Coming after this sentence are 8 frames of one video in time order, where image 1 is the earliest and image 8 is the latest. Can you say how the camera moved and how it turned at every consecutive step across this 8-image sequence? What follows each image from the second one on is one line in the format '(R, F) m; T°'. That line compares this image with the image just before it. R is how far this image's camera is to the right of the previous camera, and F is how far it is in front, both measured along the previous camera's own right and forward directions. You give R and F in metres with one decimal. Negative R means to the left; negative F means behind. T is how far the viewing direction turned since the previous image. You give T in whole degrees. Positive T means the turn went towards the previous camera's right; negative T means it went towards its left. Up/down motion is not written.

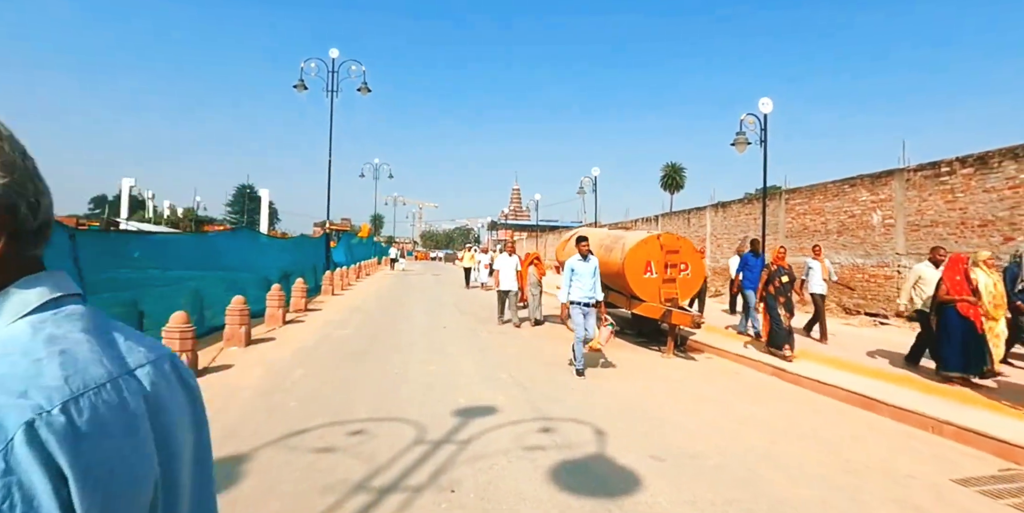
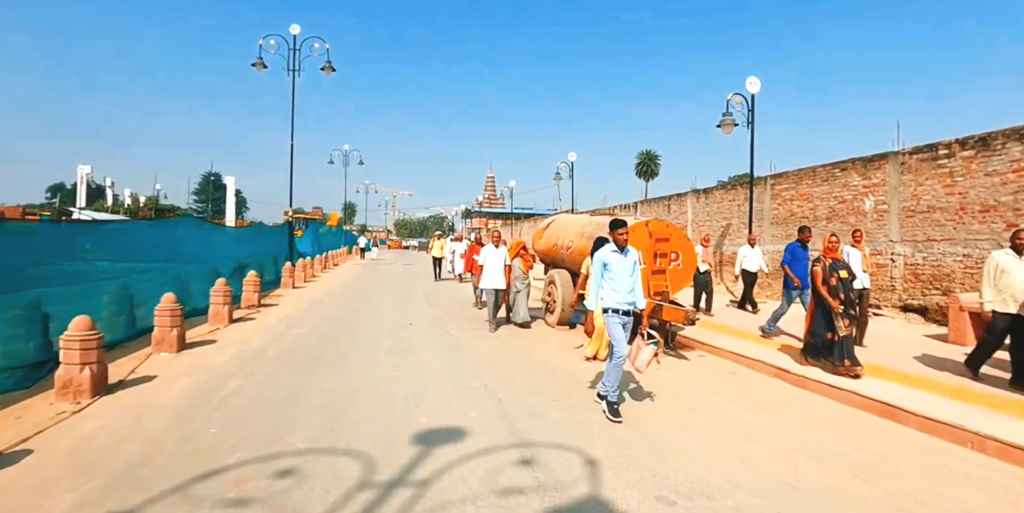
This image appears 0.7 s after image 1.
(+0.1, +0.9) m; +3°
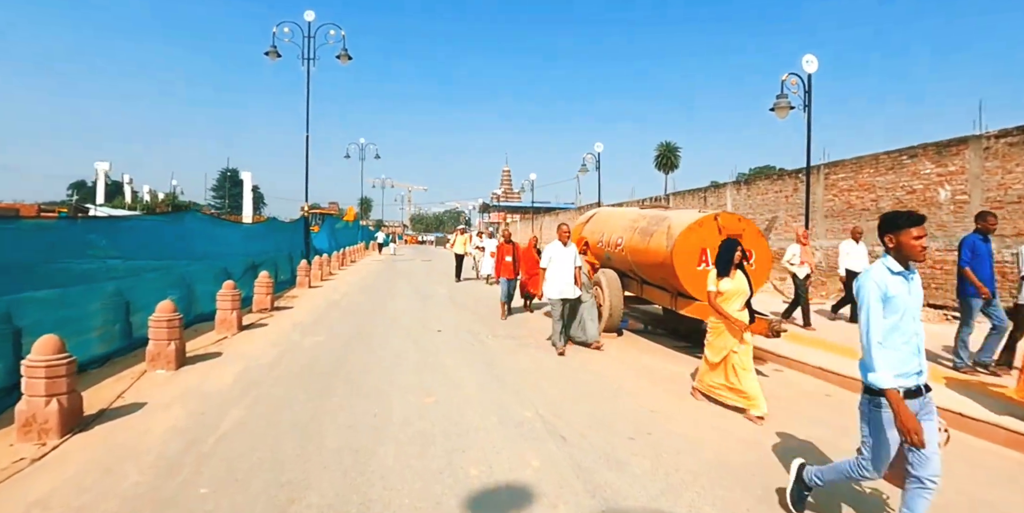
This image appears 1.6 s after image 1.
(-0.4, +1.1) m; -2°
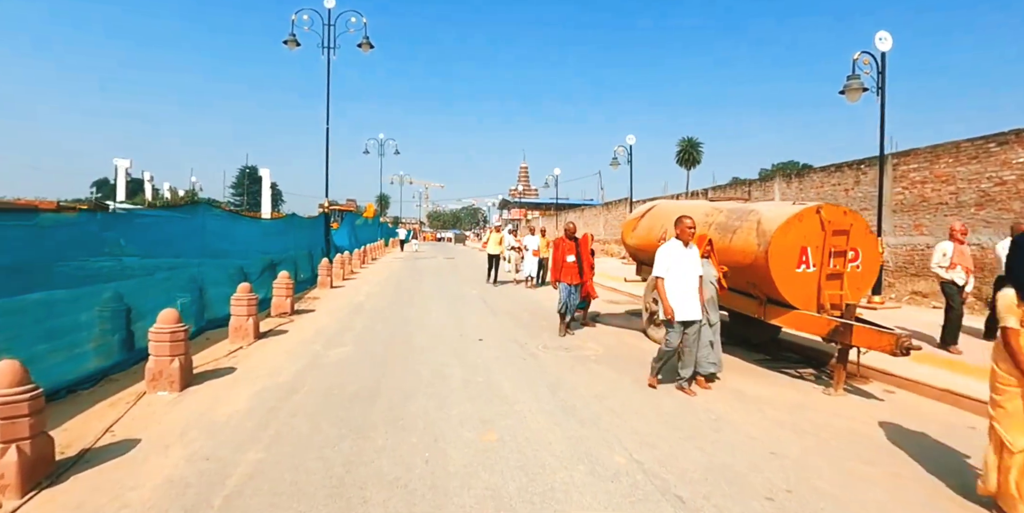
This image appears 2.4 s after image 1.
(-0.6, +1.0) m; -2°
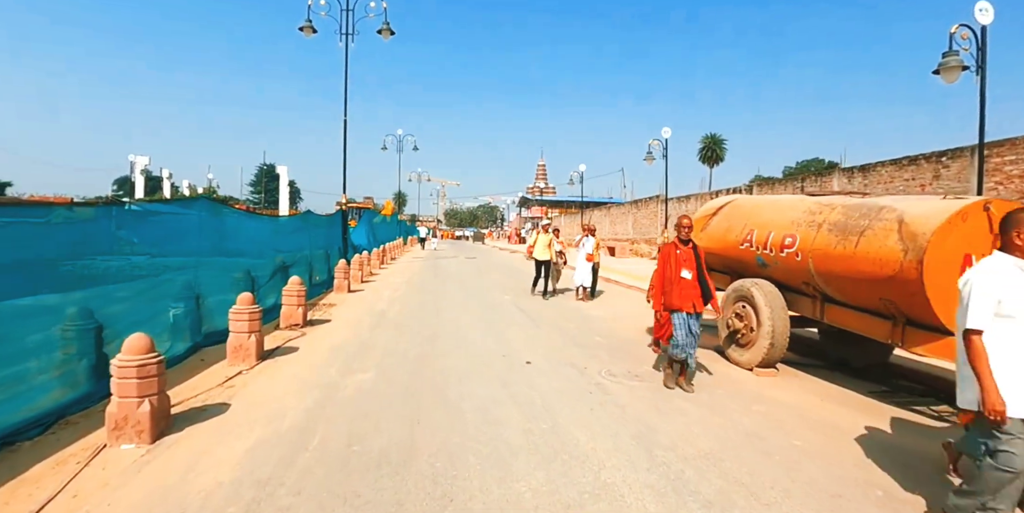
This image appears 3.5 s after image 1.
(-0.5, +1.3) m; -2°
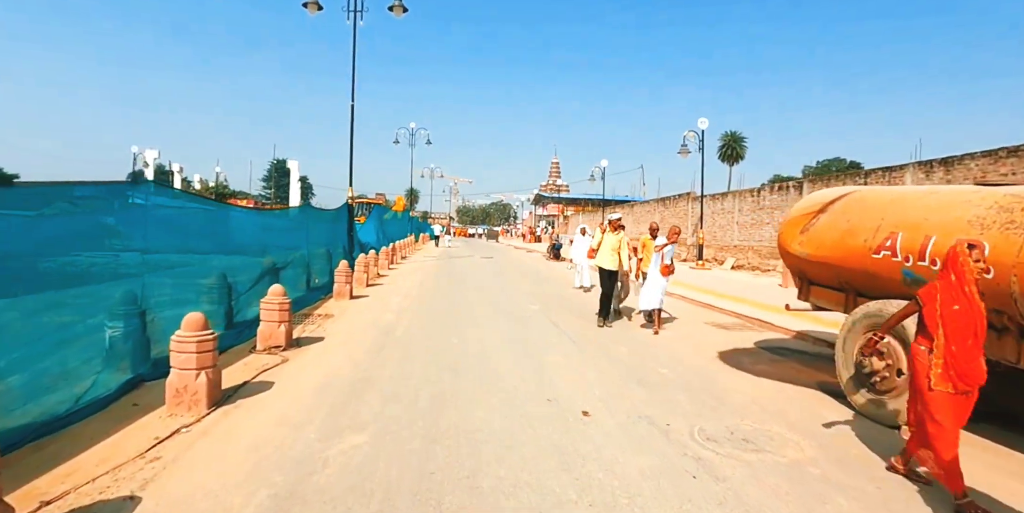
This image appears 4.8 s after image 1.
(-0.4, +1.7) m; -1°
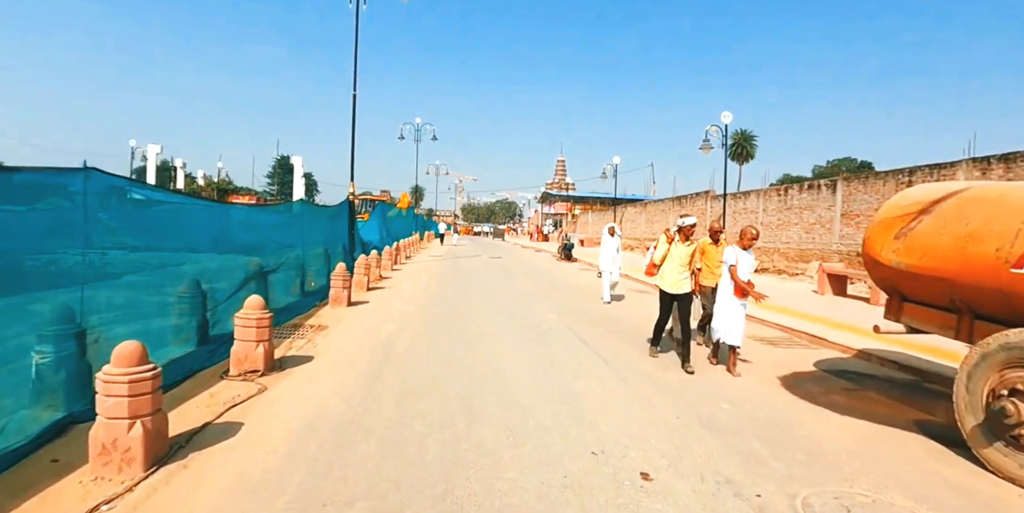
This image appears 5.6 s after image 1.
(-0.2, +1.0) m; 0°
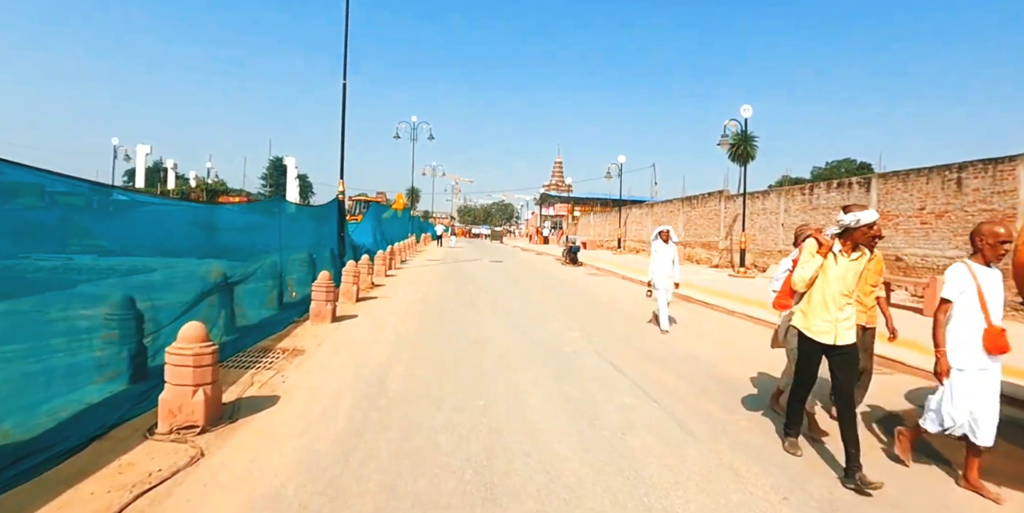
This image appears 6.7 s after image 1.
(-0.3, +1.3) m; 0°
